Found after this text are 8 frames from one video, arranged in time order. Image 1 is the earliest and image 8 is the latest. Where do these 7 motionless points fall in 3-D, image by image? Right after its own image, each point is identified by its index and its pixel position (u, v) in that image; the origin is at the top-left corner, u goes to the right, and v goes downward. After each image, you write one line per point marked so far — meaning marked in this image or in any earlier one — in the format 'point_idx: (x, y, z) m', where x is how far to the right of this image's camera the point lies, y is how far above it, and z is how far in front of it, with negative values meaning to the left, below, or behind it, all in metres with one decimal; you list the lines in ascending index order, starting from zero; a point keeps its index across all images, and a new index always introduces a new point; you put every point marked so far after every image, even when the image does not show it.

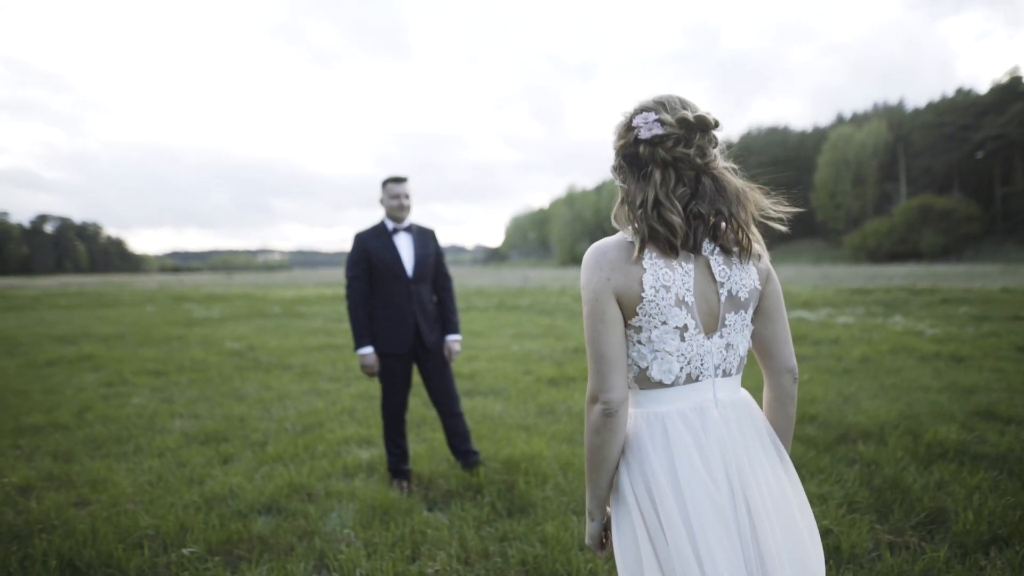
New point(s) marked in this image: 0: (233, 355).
0: (-4.0, -1.0, +9.3) m
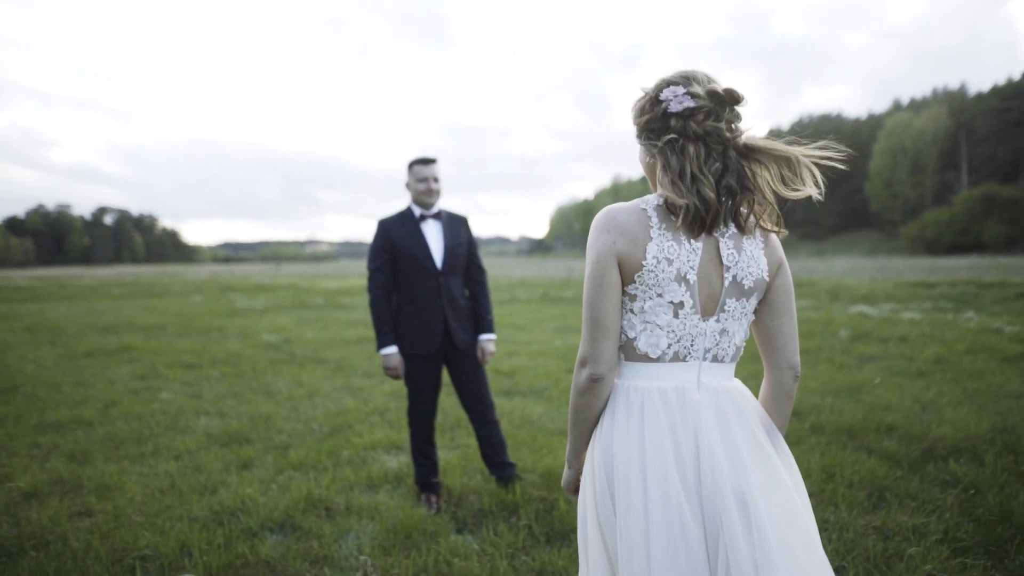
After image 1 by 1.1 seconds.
0: (-3.5, -0.9, +9.1) m
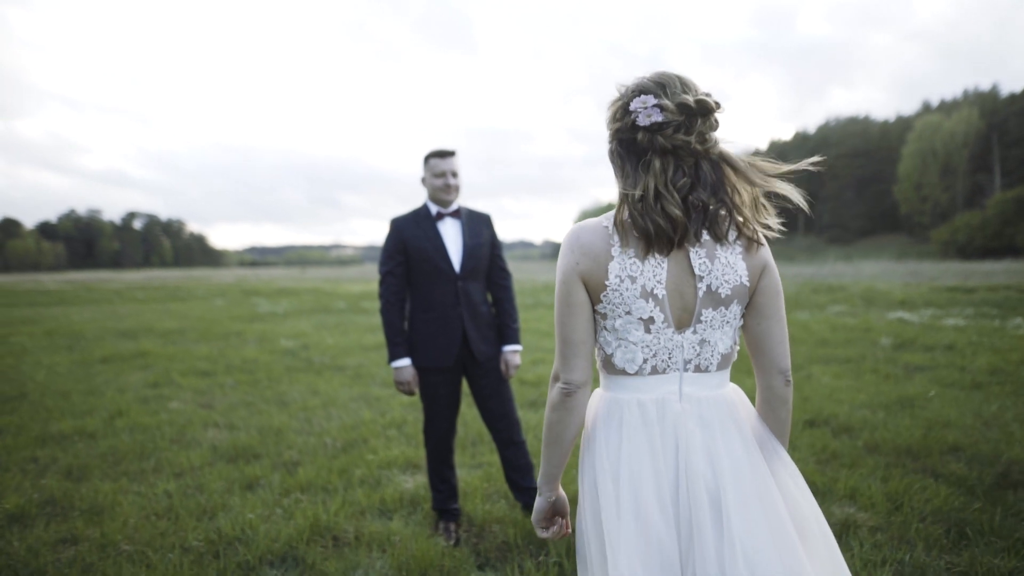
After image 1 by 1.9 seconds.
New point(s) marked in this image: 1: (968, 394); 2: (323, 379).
0: (-3.1, -0.9, +8.8) m
1: (+4.9, -1.1, +6.8) m
2: (-2.2, -1.1, +7.4) m
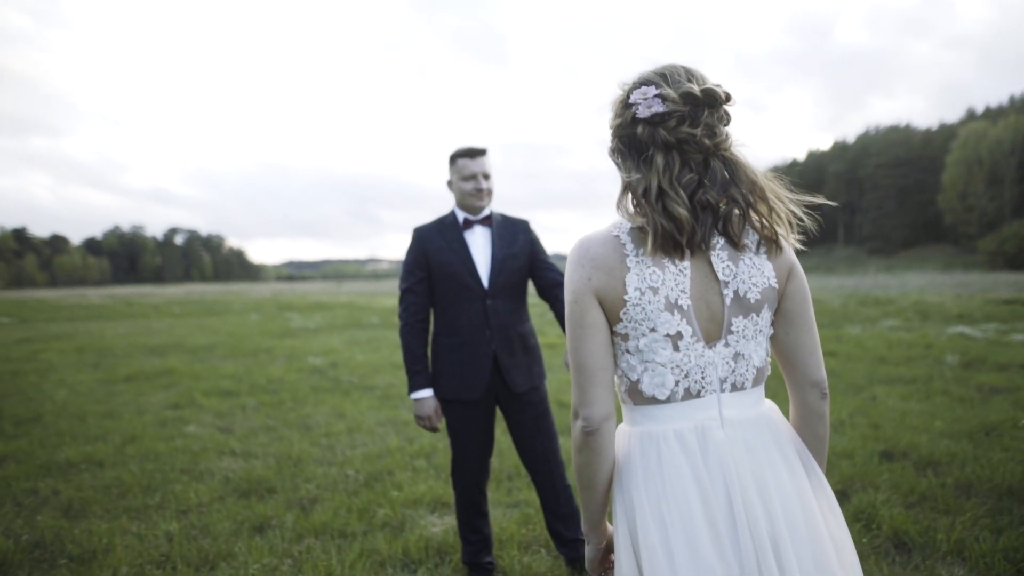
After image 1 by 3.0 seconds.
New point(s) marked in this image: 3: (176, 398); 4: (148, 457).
0: (-2.7, -1.1, +8.5) m
1: (+5.2, -1.3, +6.1) m
2: (-1.8, -1.2, +7.0) m
3: (-3.8, -1.2, +7.1) m
4: (-2.8, -1.3, +4.9) m
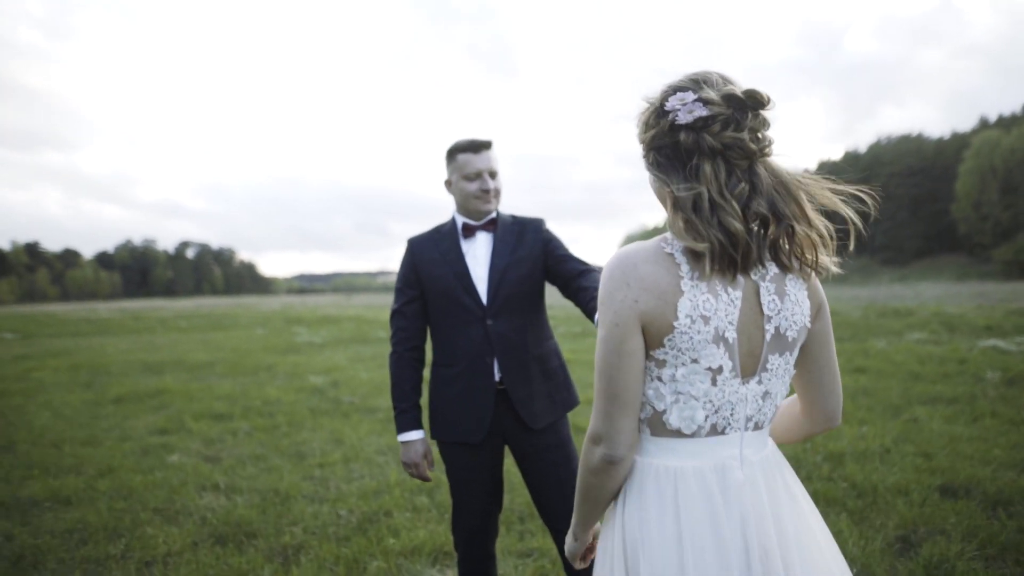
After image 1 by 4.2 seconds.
0: (-2.5, -1.3, +8.0) m
1: (+5.3, -1.4, +5.5) m
2: (-1.7, -1.4, +6.5) m
3: (-3.6, -1.4, +6.7) m
4: (-2.7, -1.4, +4.4) m
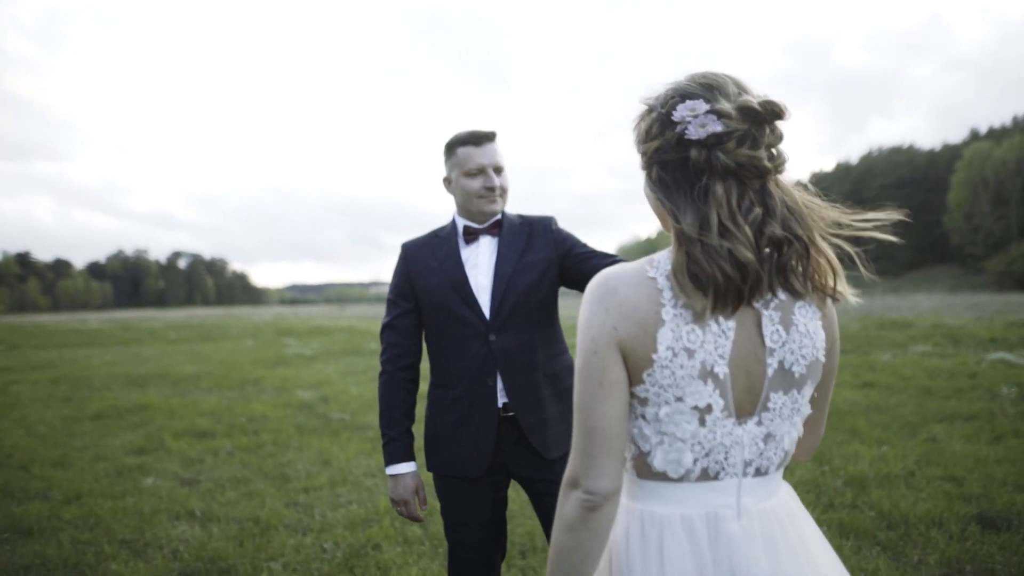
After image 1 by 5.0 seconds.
0: (-2.5, -1.5, +7.7) m
1: (+5.3, -1.5, +5.2) m
2: (-1.7, -1.5, +6.1) m
3: (-3.7, -1.5, +6.3) m
4: (-2.7, -1.5, +4.0) m
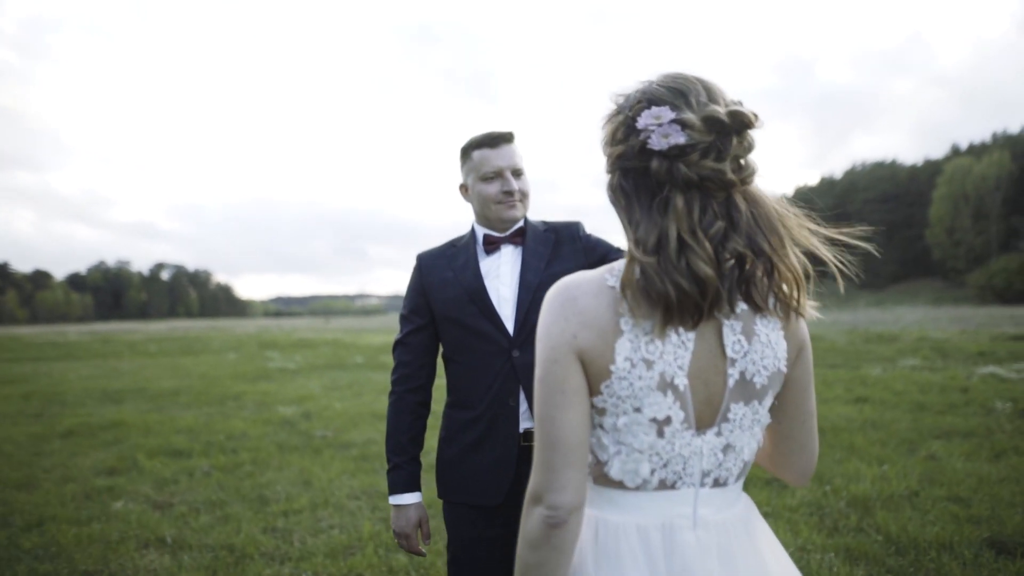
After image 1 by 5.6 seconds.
0: (-2.7, -1.6, +7.4) m
1: (+5.3, -1.6, +5.1) m
2: (-1.8, -1.6, +5.9) m
3: (-3.8, -1.6, +6.0) m
4: (-2.7, -1.6, +3.8) m
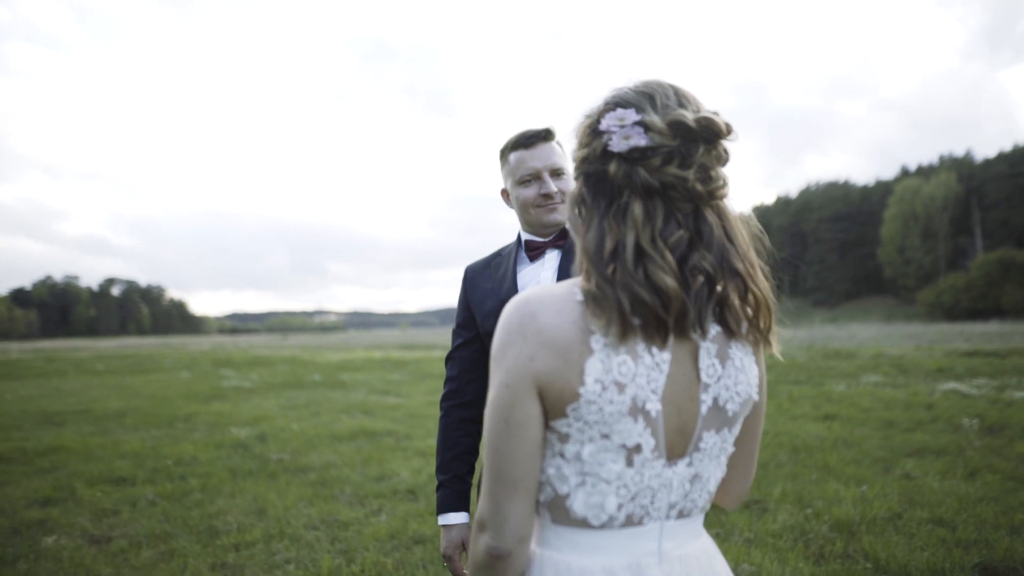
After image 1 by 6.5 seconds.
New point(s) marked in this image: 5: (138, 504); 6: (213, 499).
0: (-3.0, -1.8, +7.0) m
1: (+5.0, -1.7, +5.1) m
2: (-2.0, -1.7, +5.5) m
3: (-4.0, -1.8, +5.5) m
4: (-2.9, -1.6, +3.4) m
5: (-3.0, -1.7, +5.1) m
6: (-2.5, -1.7, +5.2) m
